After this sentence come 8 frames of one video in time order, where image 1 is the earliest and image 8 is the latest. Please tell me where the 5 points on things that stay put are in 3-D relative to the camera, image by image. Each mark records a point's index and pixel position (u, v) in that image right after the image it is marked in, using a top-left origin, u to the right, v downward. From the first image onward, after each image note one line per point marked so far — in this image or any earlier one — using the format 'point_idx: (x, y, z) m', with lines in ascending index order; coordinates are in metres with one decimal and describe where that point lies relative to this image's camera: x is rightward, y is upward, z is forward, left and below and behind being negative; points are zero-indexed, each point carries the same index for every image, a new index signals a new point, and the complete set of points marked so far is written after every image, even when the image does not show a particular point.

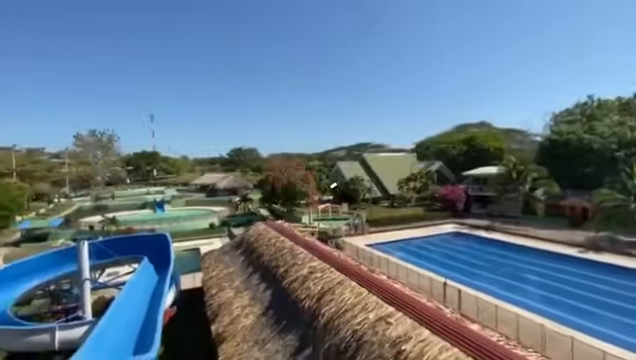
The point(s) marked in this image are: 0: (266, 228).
0: (-1.7, -1.6, +16.1) m
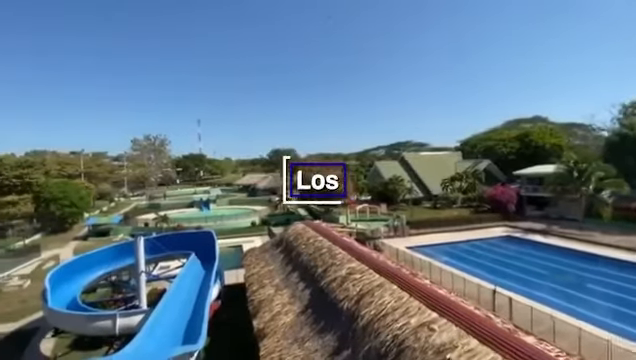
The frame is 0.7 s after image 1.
0: (-0.4, -1.6, +16.0) m
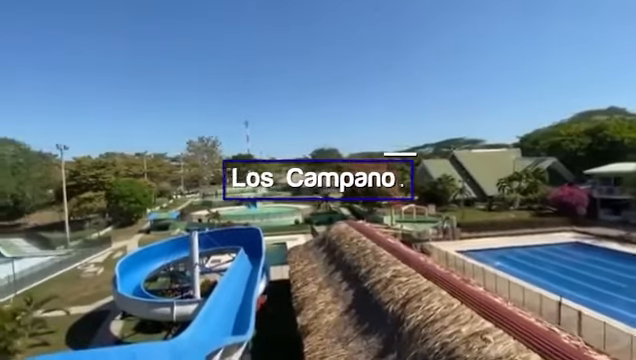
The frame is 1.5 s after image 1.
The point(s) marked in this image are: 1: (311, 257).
0: (+1.0, -1.6, +15.7) m
1: (-0.2, -2.5, +15.8) m
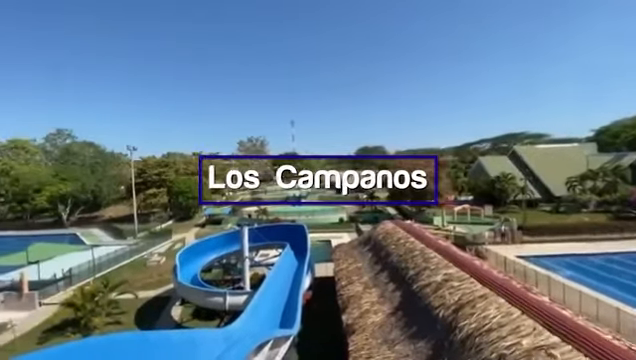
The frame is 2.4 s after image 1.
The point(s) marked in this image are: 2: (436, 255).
0: (+2.4, -1.5, +15.2) m
1: (+1.2, -2.4, +15.5) m
2: (+2.6, -1.7, +10.7) m
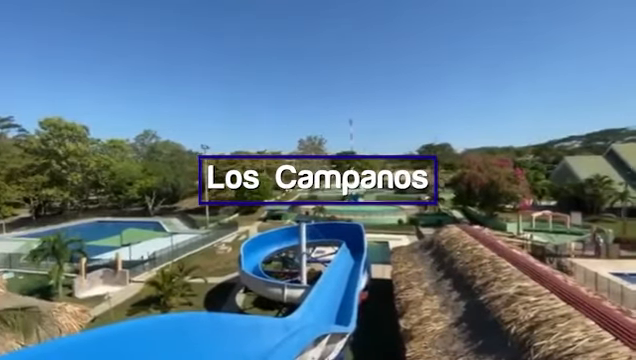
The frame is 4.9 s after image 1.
0: (+4.2, -1.5, +14.3) m
1: (+3.0, -2.5, +14.7) m
2: (+3.8, -1.7, +9.8) m
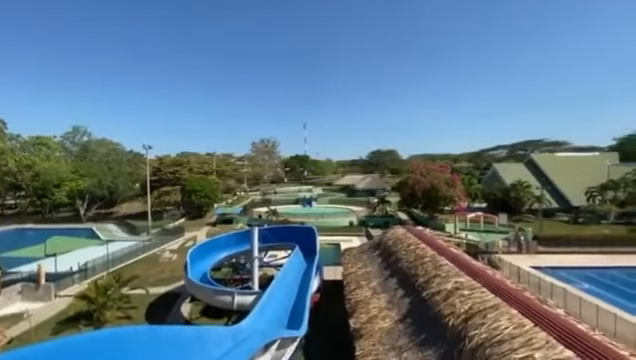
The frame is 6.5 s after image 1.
0: (+2.7, -1.7, +15.0) m
1: (+1.5, -2.6, +15.3) m
2: (+2.8, -1.8, +10.5) m
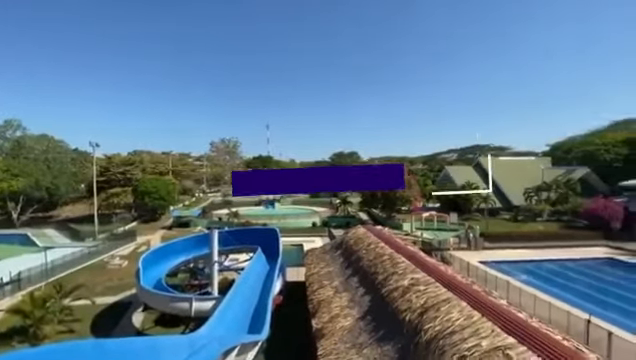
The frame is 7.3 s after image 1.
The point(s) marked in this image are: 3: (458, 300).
0: (+1.6, -1.7, +15.5) m
1: (+0.3, -2.6, +15.7) m
2: (+2.0, -1.8, +11.0) m
3: (+2.2, -1.8, +7.4) m
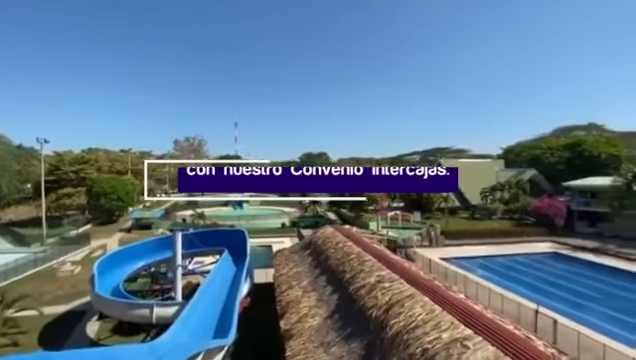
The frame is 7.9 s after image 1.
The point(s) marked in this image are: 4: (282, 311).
0: (+0.5, -1.7, +15.7) m
1: (-0.7, -2.6, +15.9) m
2: (+1.2, -1.8, +11.3) m
3: (+1.7, -1.9, +7.7) m
4: (-0.9, -3.2, +11.9) m
